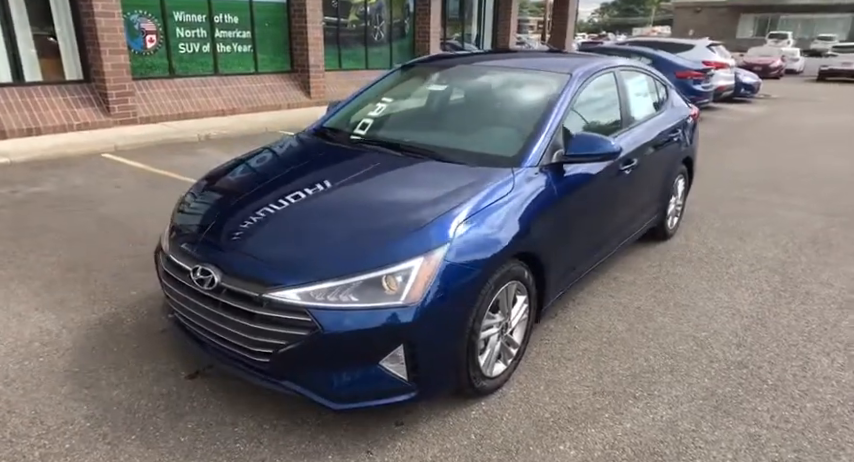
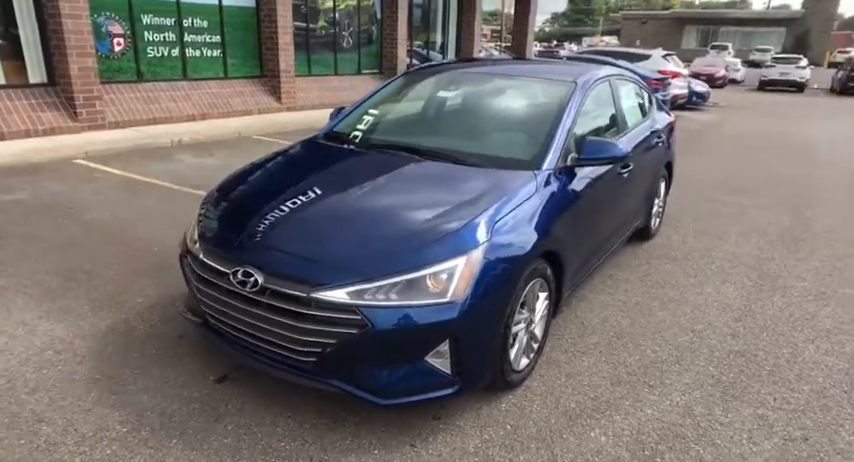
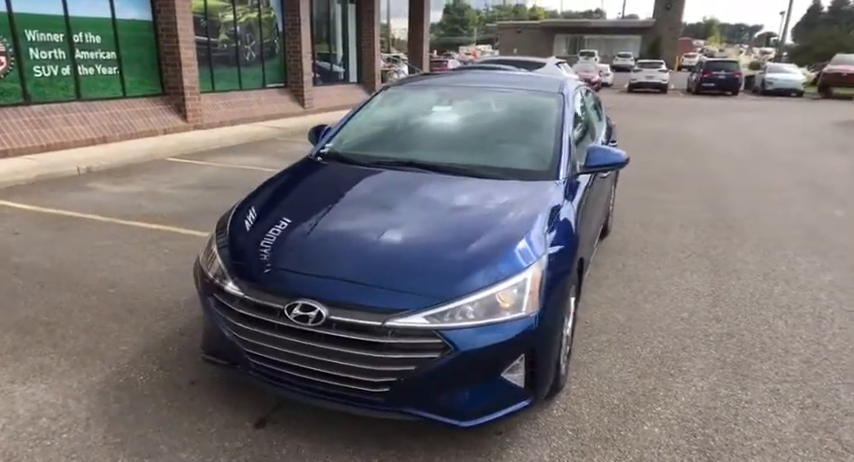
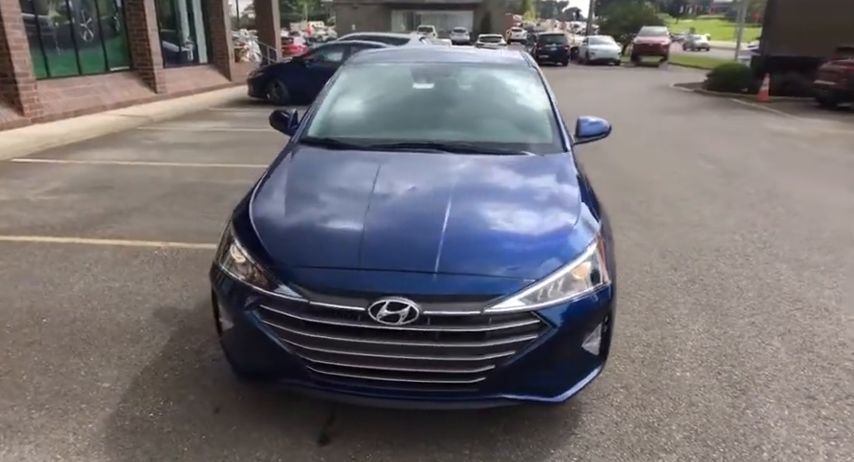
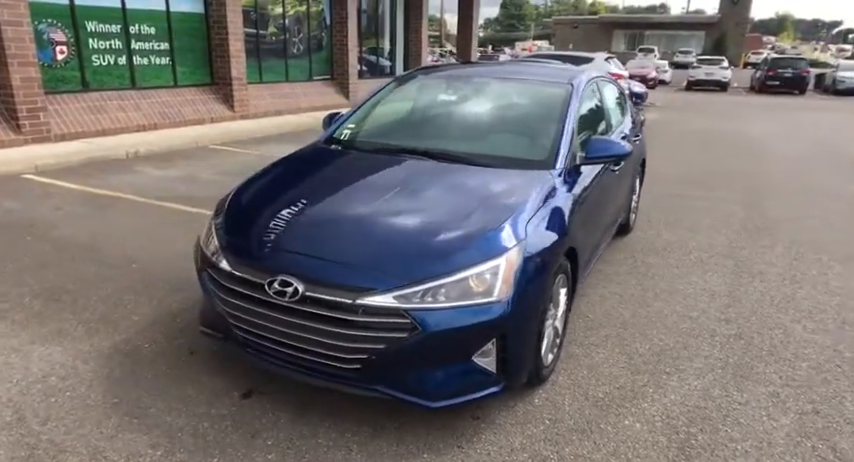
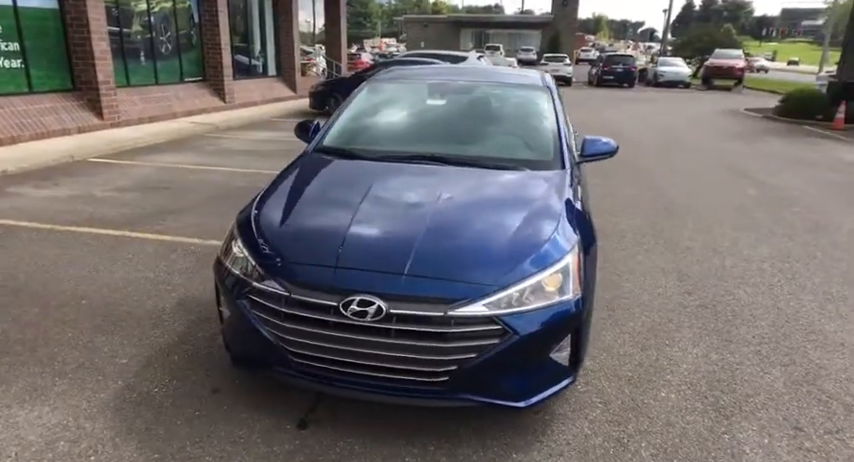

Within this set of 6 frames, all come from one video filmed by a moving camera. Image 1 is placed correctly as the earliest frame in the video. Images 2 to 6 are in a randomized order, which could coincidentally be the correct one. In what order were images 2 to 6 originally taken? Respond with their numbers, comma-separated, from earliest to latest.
2, 5, 3, 6, 4
